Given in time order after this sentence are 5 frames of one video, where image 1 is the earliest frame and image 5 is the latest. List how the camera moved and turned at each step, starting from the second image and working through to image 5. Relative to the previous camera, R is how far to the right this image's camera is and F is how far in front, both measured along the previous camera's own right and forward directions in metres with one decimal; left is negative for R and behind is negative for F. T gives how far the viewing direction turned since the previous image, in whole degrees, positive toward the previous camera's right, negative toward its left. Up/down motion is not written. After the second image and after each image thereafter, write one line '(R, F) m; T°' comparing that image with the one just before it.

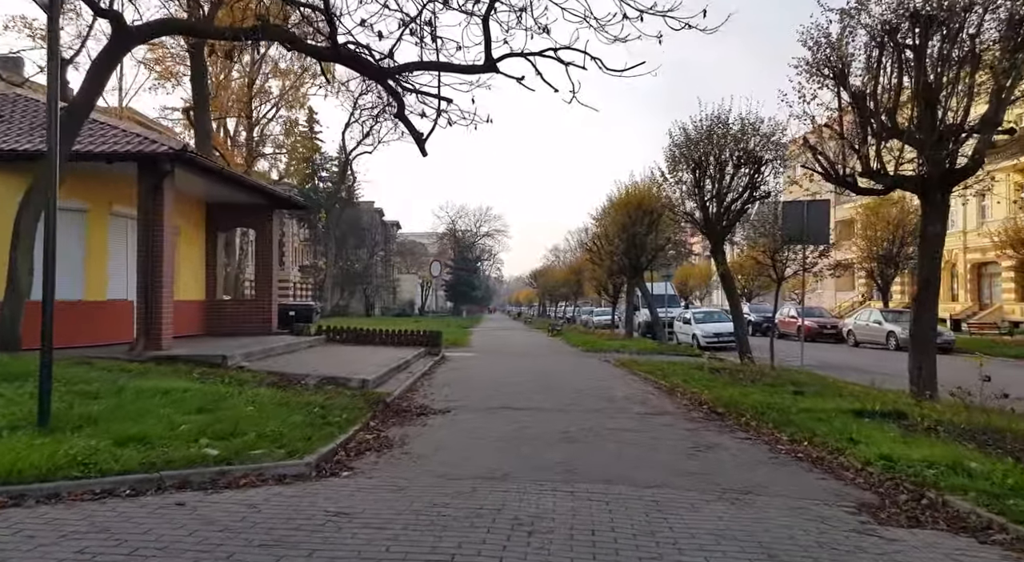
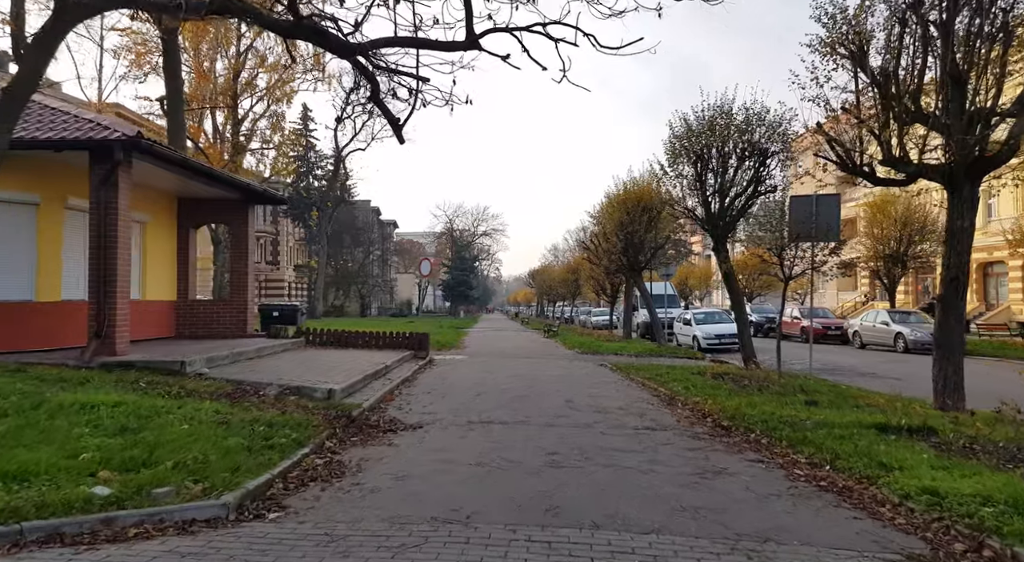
(+0.2, +1.1) m; 0°
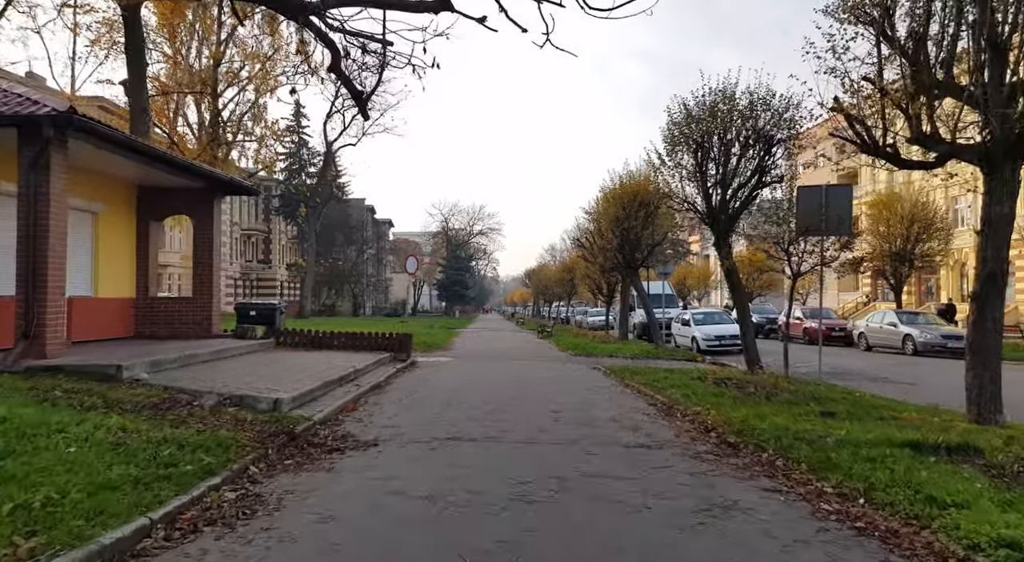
(+0.3, +1.3) m; 0°
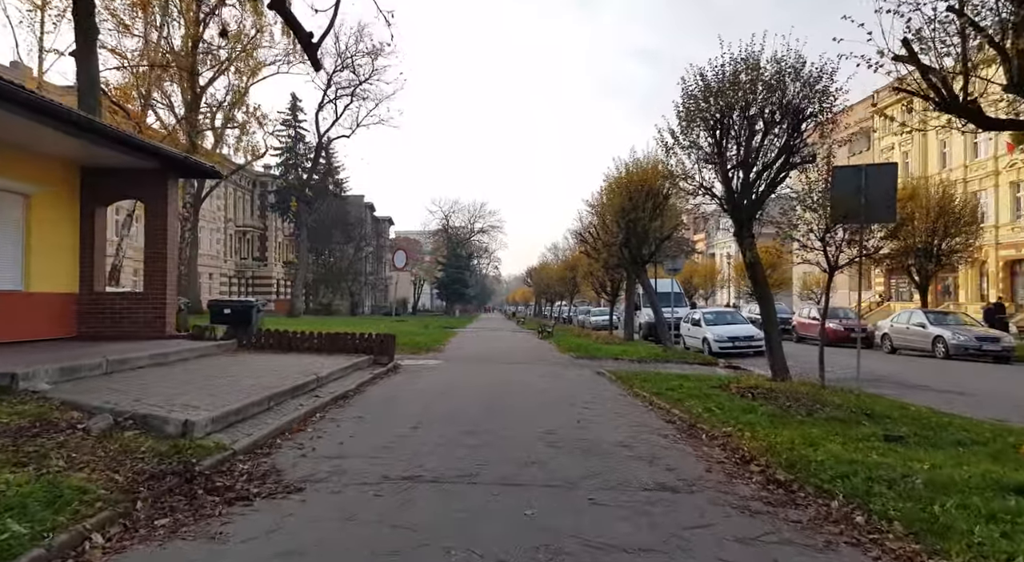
(+0.2, +2.0) m; 0°
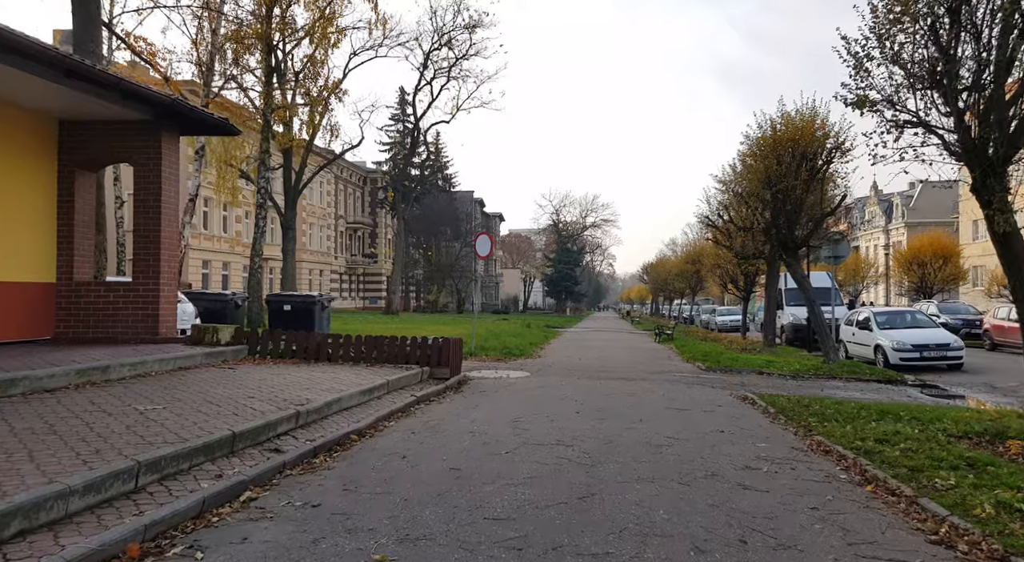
(+0.1, +4.5) m; -9°
